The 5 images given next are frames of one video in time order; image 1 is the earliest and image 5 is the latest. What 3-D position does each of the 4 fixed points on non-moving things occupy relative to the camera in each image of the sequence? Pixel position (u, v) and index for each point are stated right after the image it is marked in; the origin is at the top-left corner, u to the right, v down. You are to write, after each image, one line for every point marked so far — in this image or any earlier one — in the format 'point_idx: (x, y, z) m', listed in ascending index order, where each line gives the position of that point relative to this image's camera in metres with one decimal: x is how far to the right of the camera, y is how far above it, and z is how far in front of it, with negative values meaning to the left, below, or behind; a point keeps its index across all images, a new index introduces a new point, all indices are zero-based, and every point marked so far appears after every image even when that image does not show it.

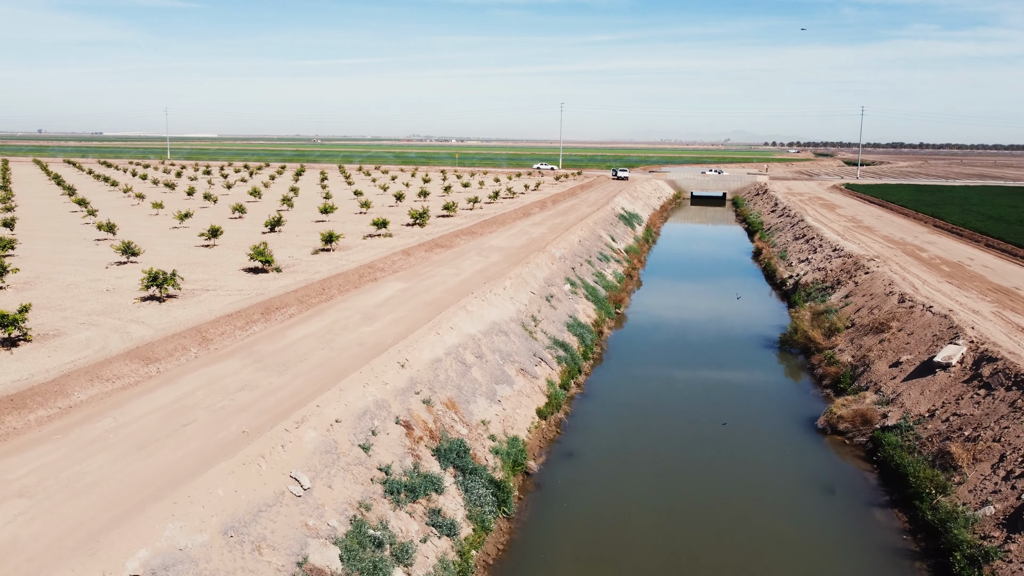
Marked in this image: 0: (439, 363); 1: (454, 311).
0: (-3.0, -3.1, +15.6) m
1: (-2.8, -1.2, +18.7) m
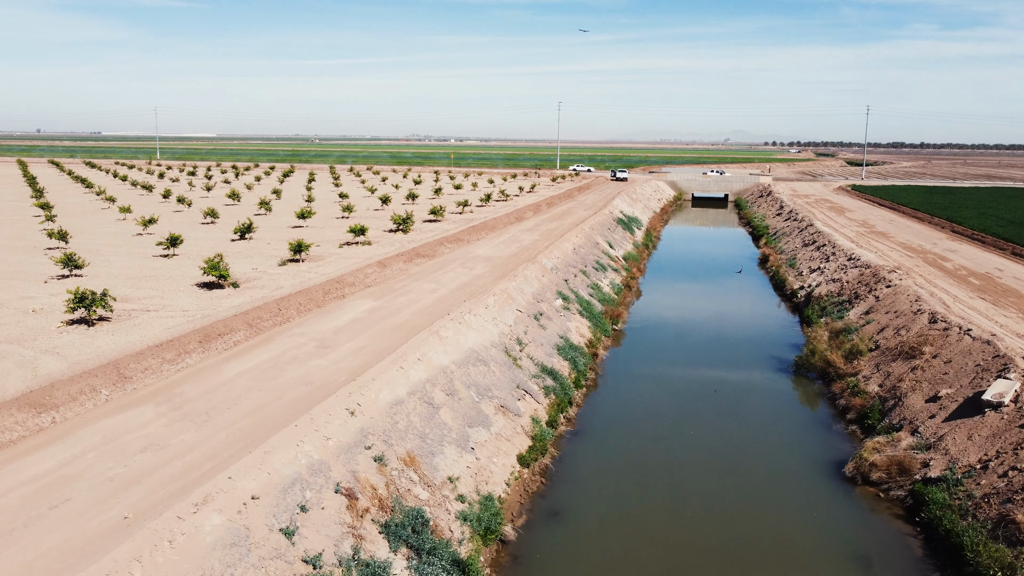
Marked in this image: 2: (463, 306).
0: (-3.9, -4.1, +13.1) m
1: (-3.7, -2.1, +16.2) m
2: (-2.6, -0.9, +19.6) m
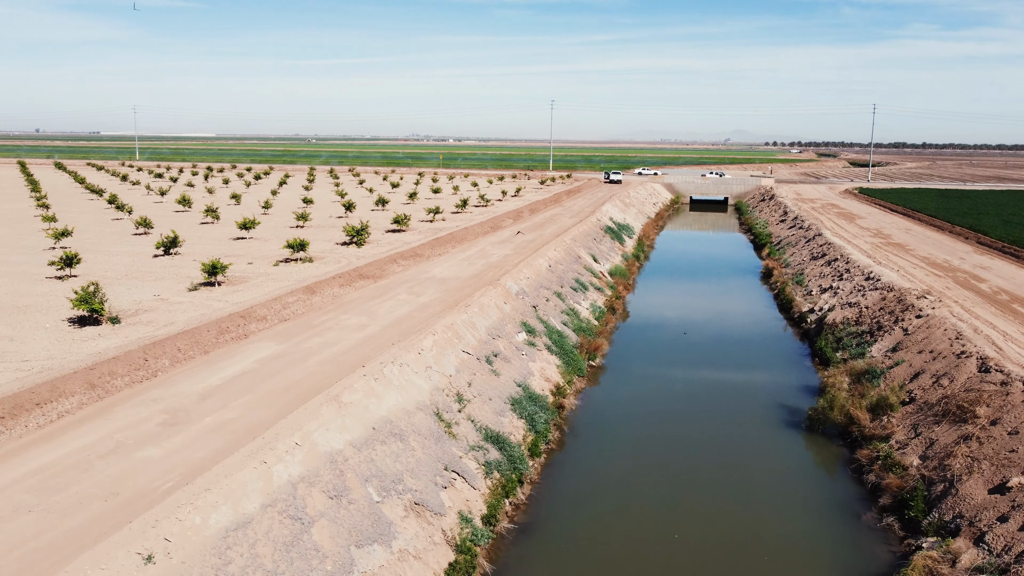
0: (-6.4, -5.8, +9.0) m
1: (-6.2, -3.8, +12.0) m
2: (-5.1, -2.6, +15.5) m
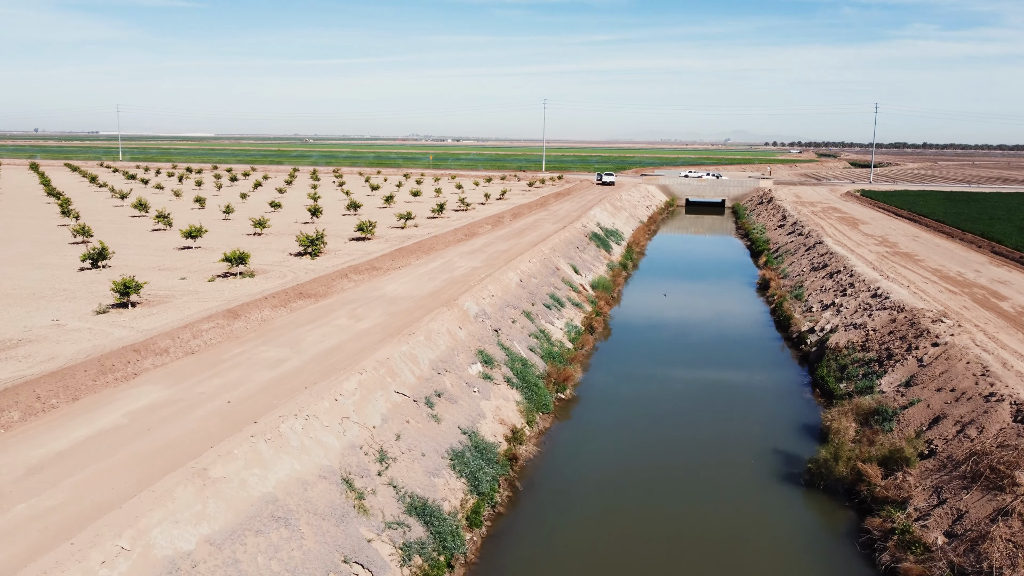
0: (-8.6, -6.9, +6.2) m
1: (-8.4, -4.9, +9.3) m
2: (-7.2, -3.7, +12.7) m
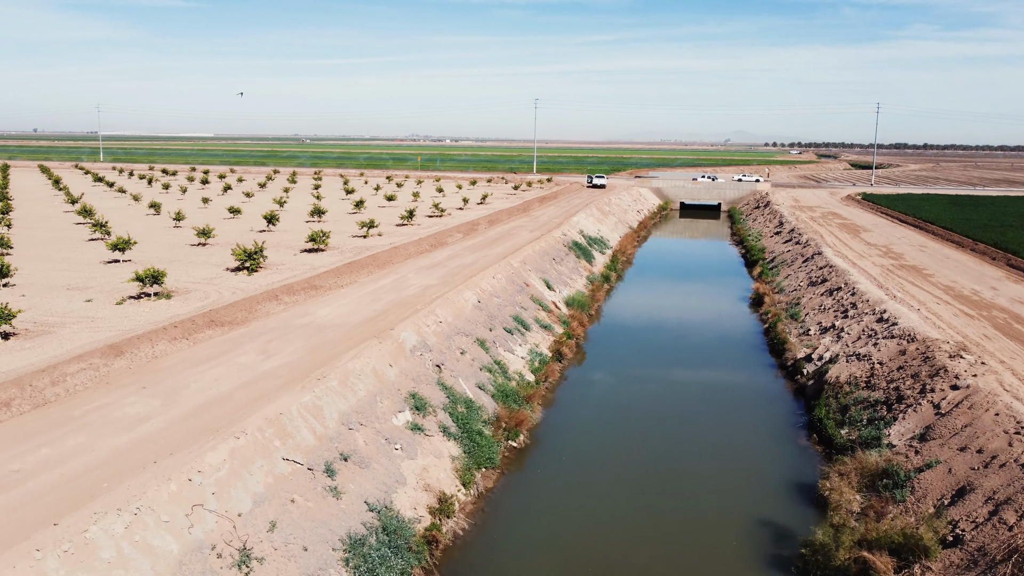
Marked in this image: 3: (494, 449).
0: (-11.1, -8.1, +3.3) m
1: (-10.9, -6.2, +6.4) m
2: (-9.7, -5.0, +9.8) m
3: (-0.8, -6.6, +15.5) m
